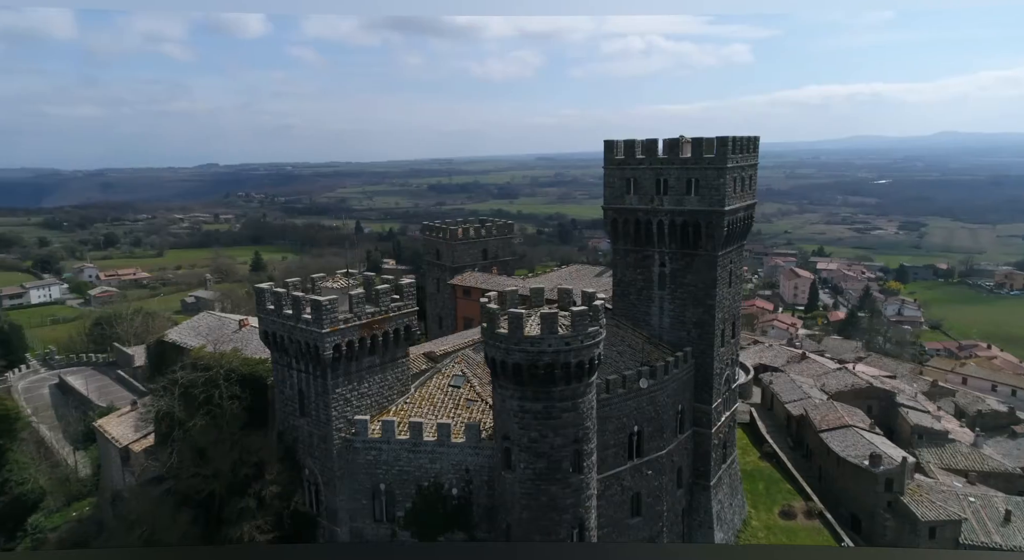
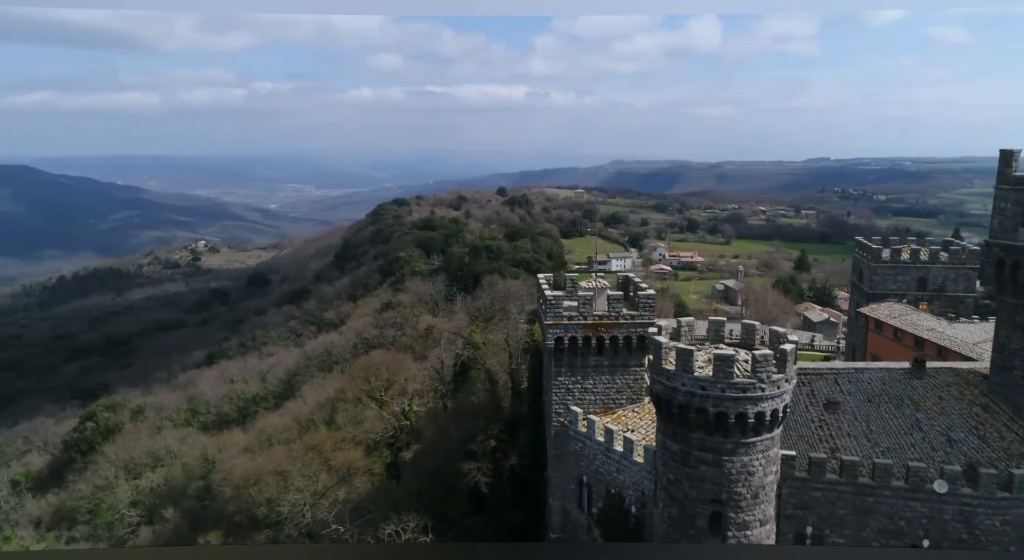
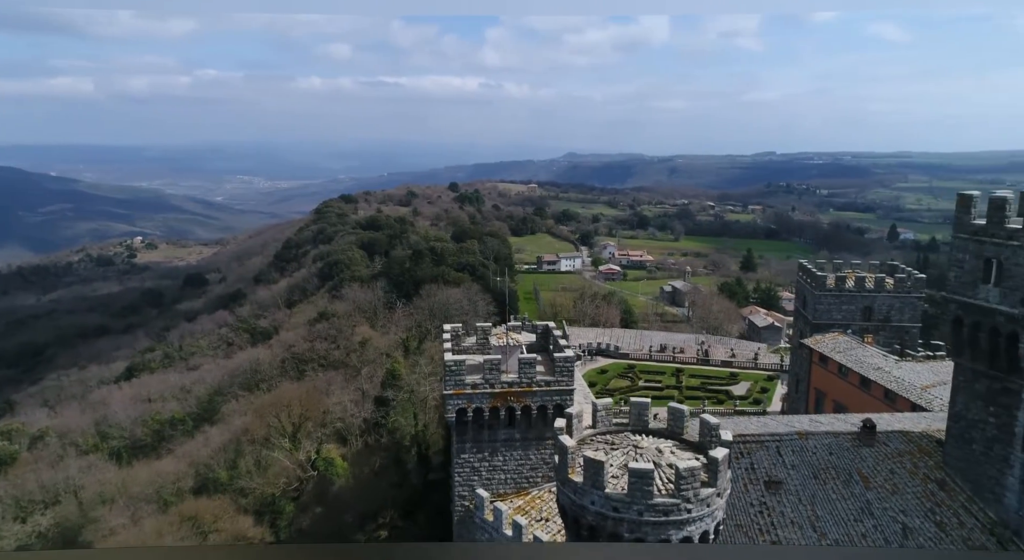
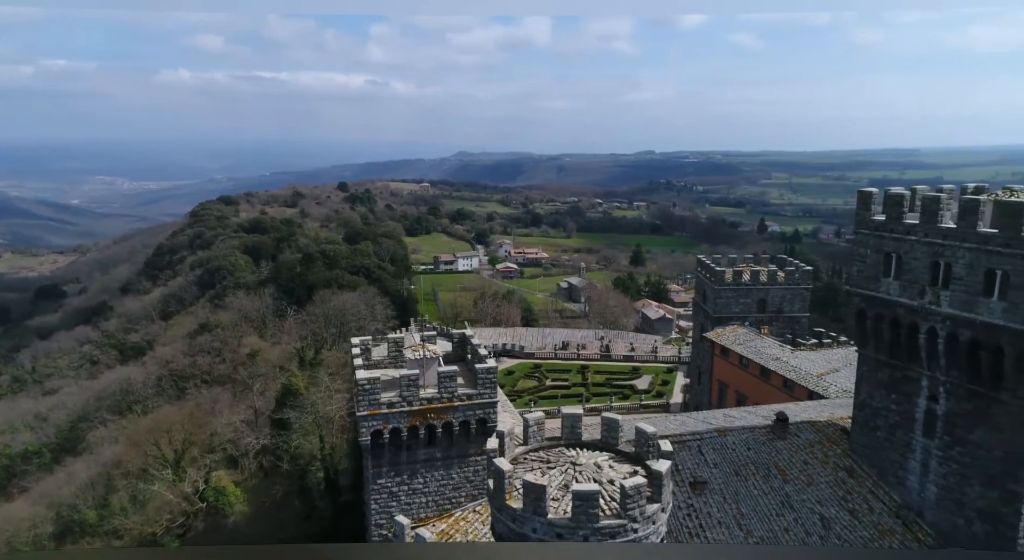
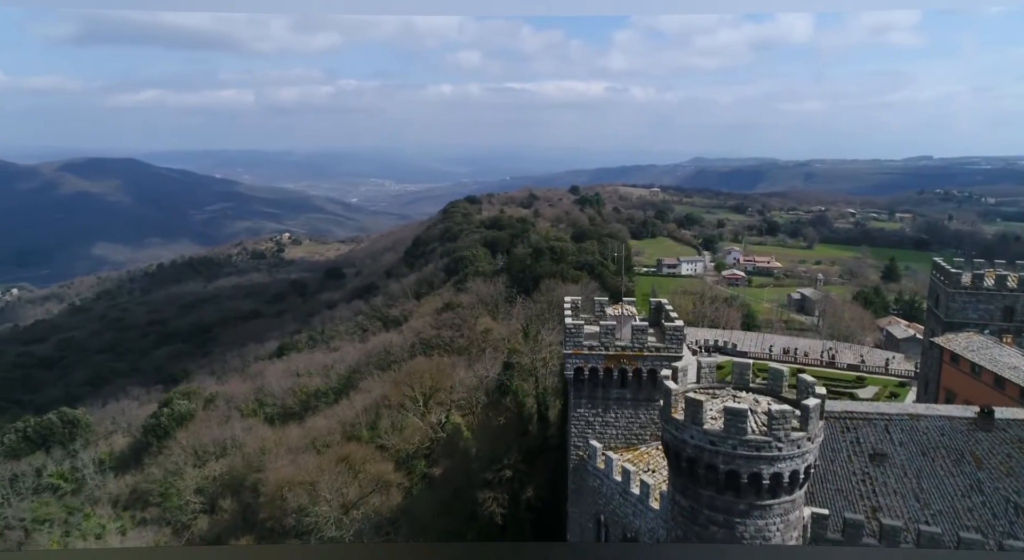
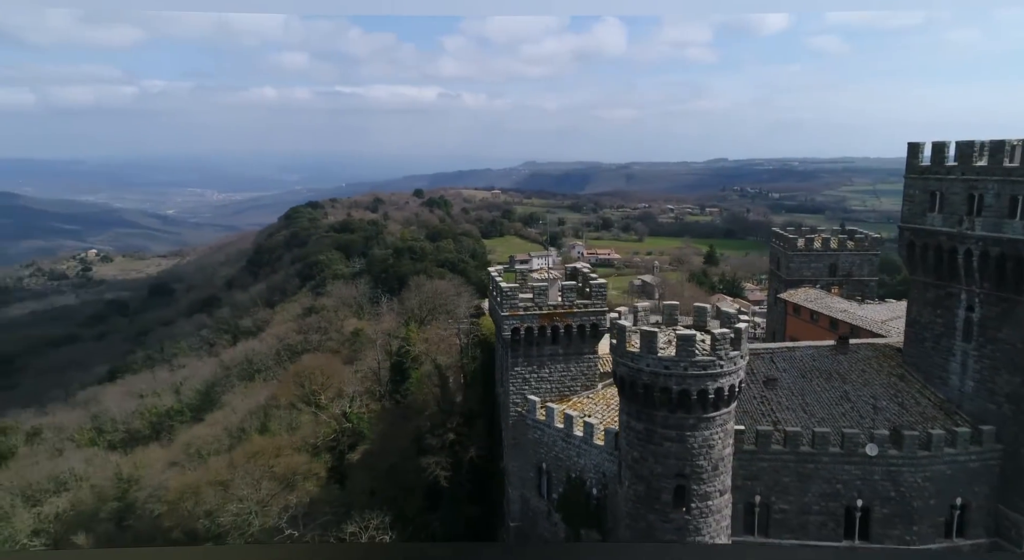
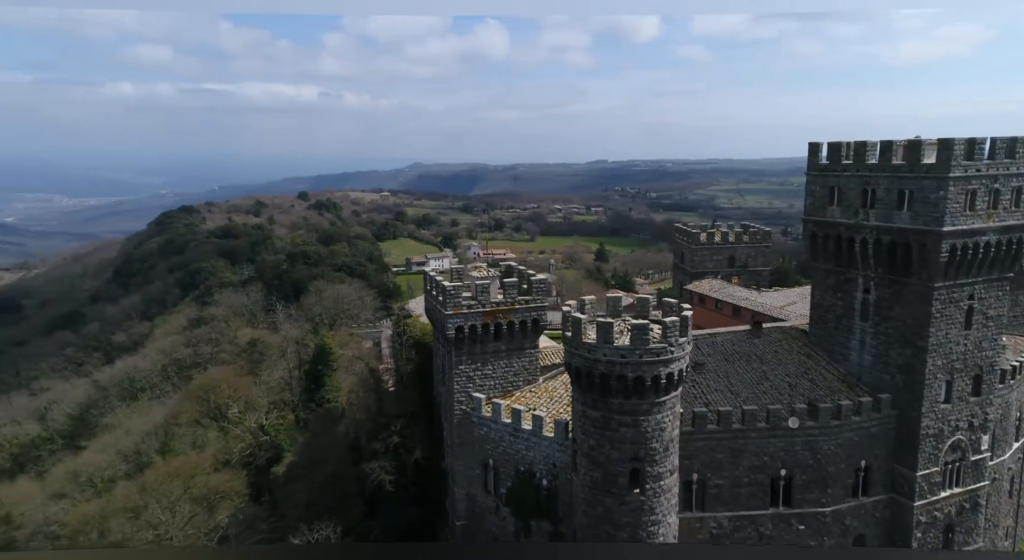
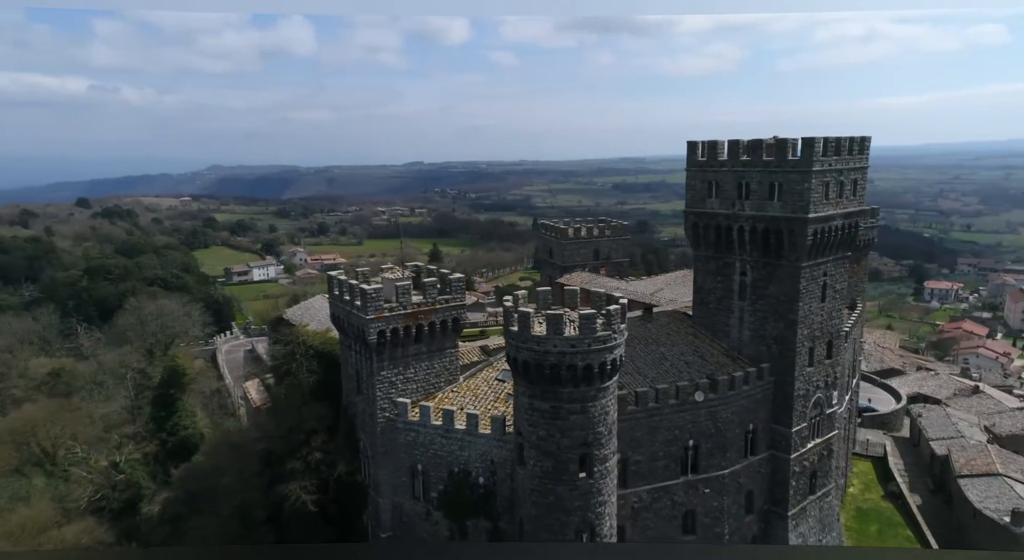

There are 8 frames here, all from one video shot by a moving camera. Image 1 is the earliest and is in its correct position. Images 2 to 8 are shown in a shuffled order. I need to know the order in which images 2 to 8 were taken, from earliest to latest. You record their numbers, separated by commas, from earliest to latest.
8, 7, 6, 2, 5, 3, 4
